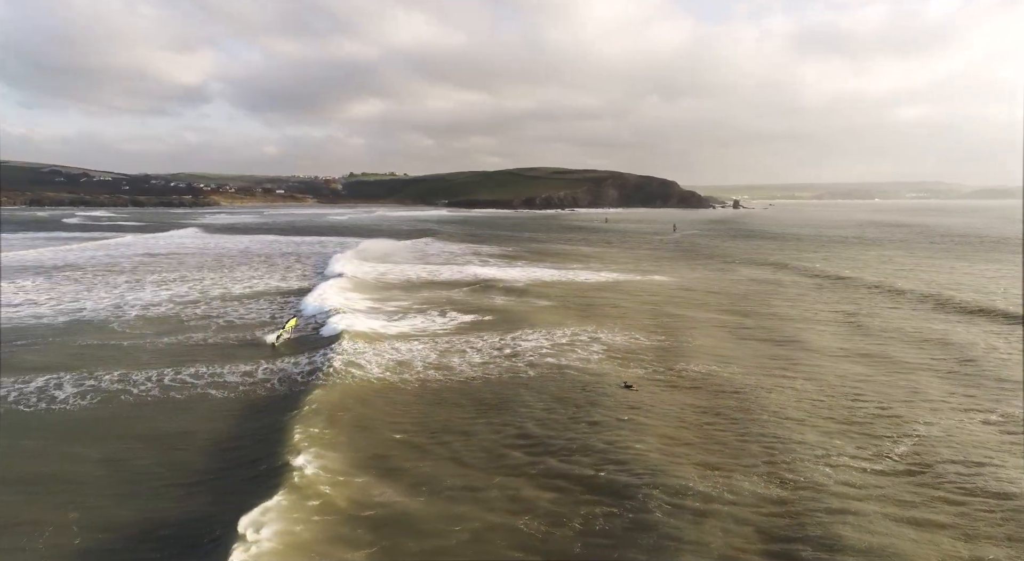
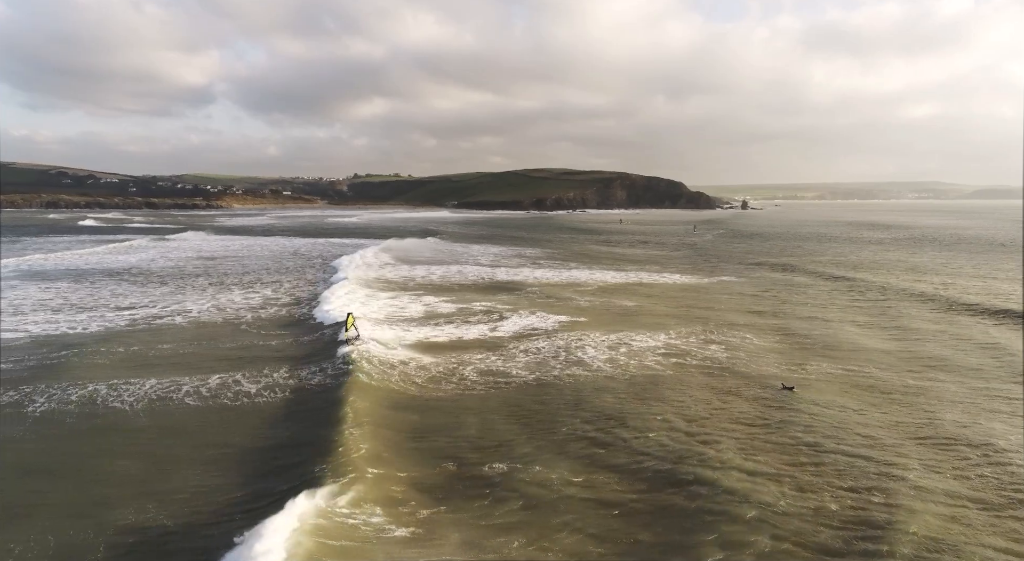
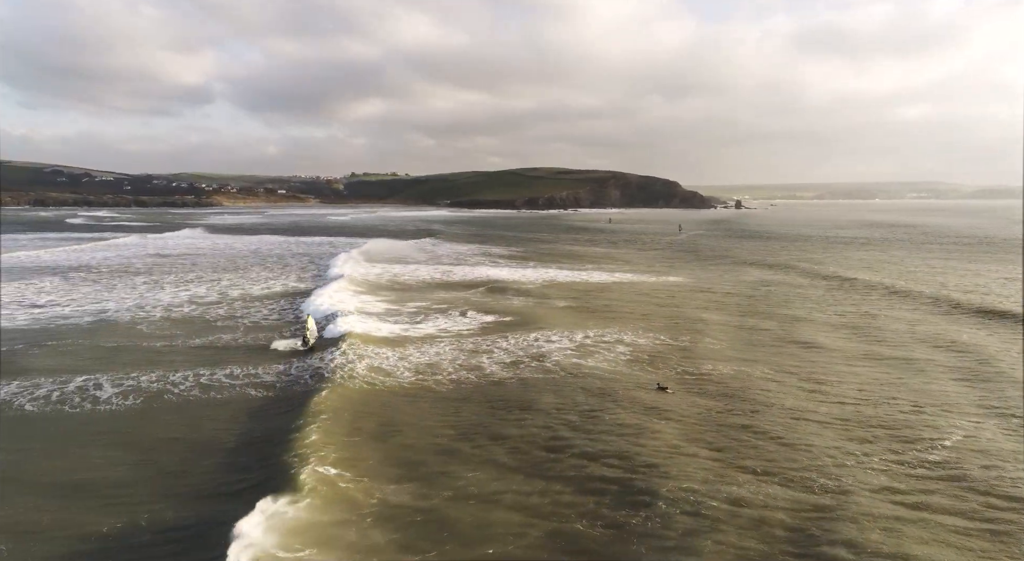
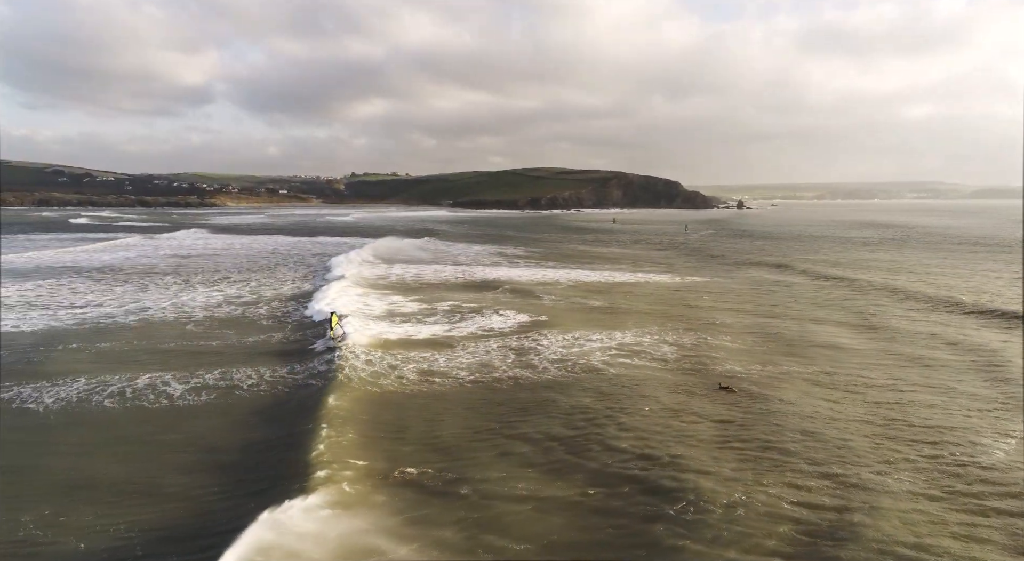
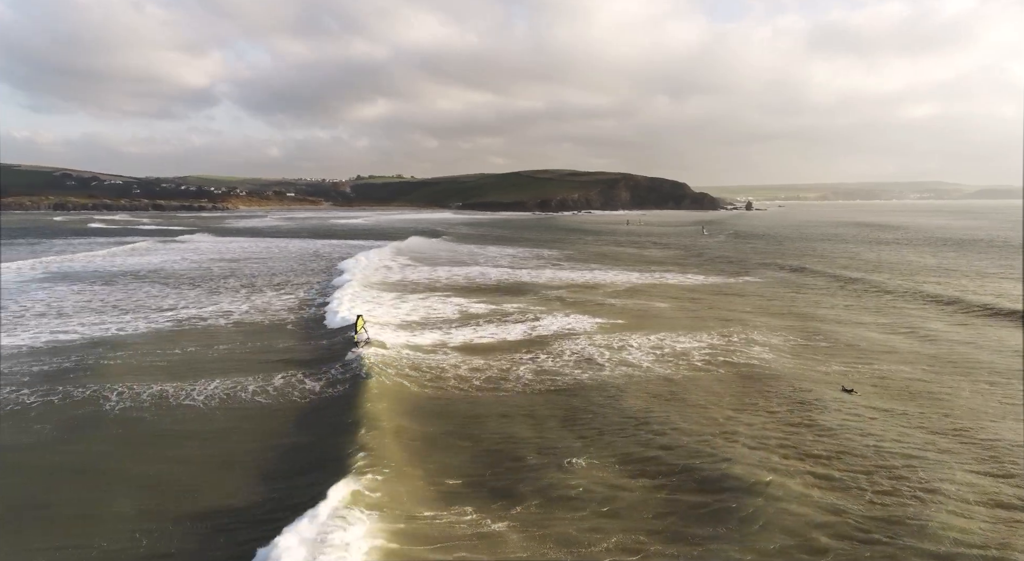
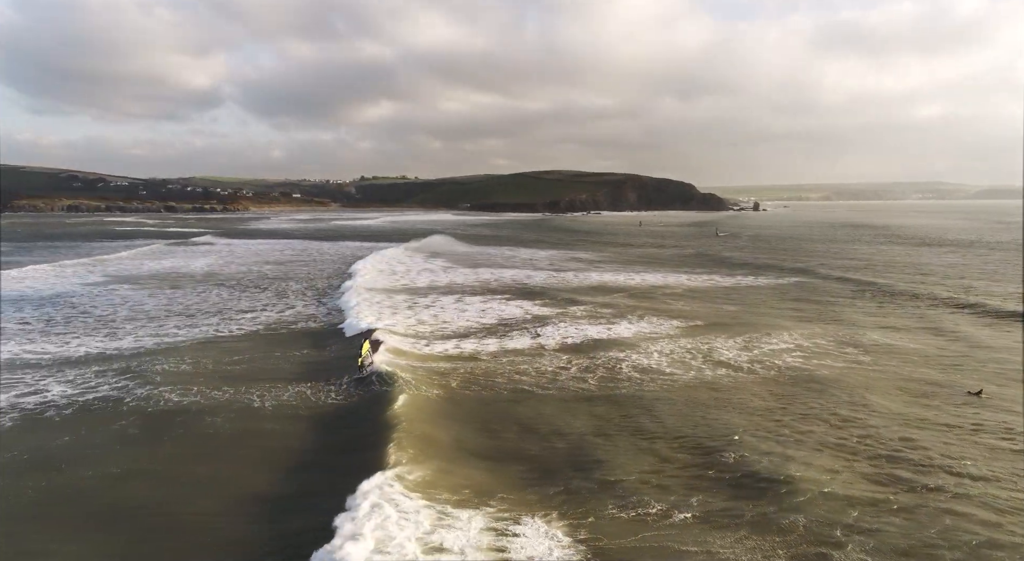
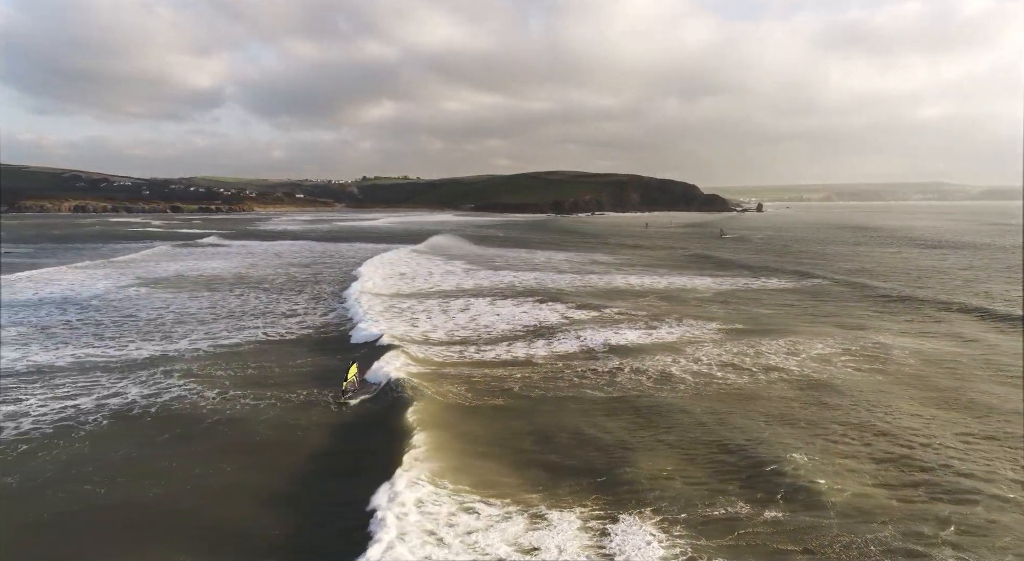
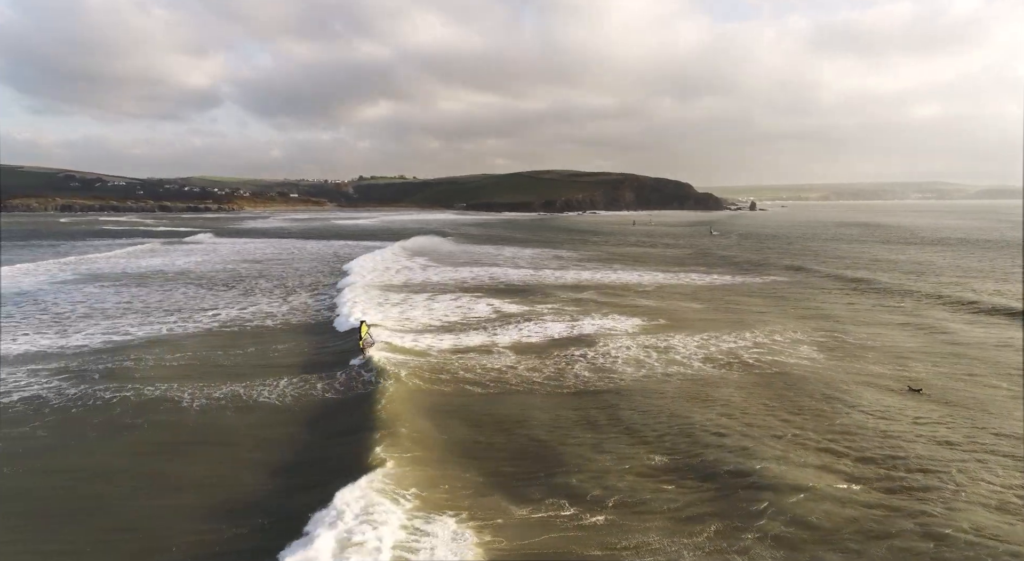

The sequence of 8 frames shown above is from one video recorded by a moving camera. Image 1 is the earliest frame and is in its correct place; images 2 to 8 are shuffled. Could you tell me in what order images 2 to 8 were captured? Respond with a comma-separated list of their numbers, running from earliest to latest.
3, 4, 2, 5, 8, 6, 7
